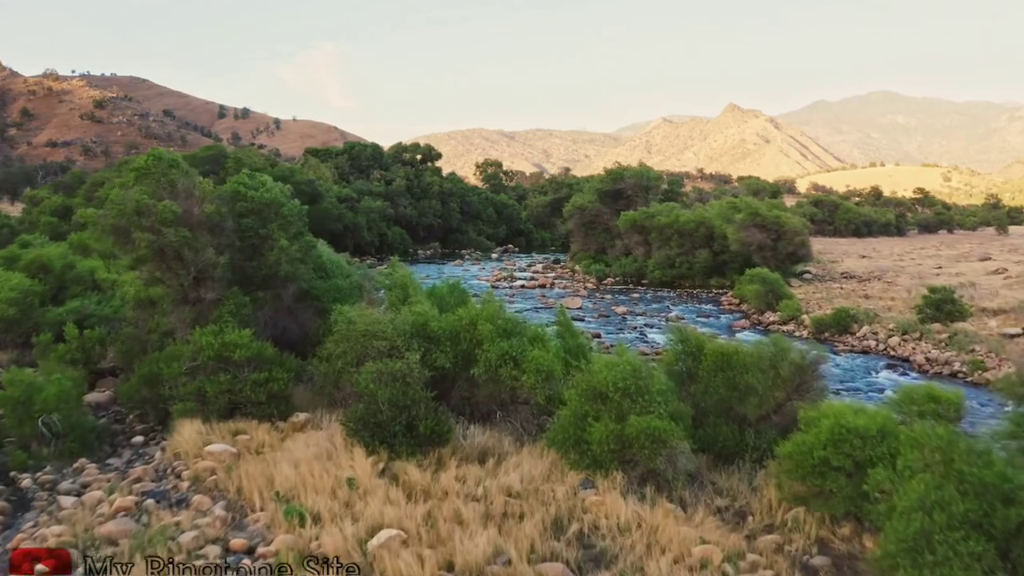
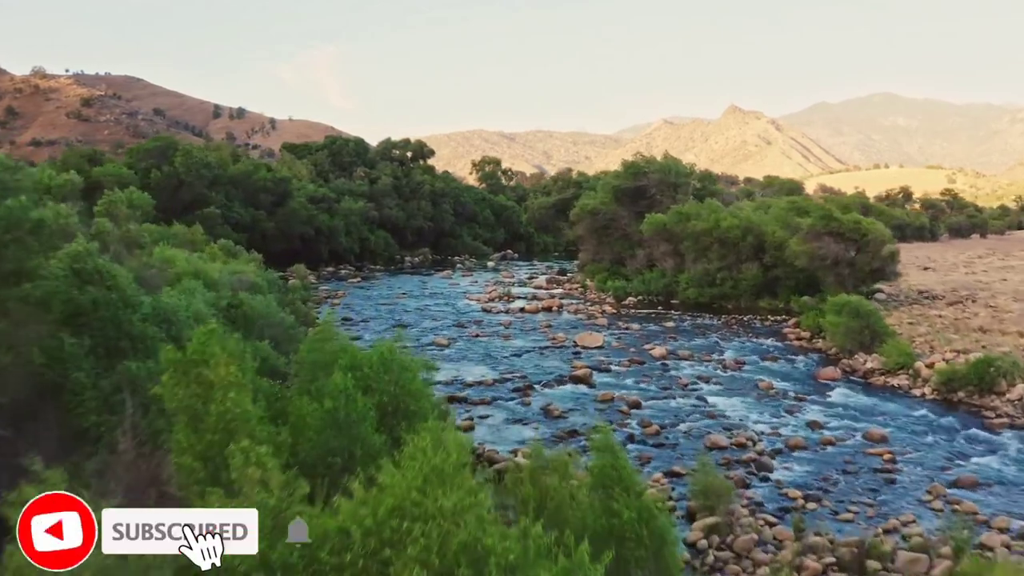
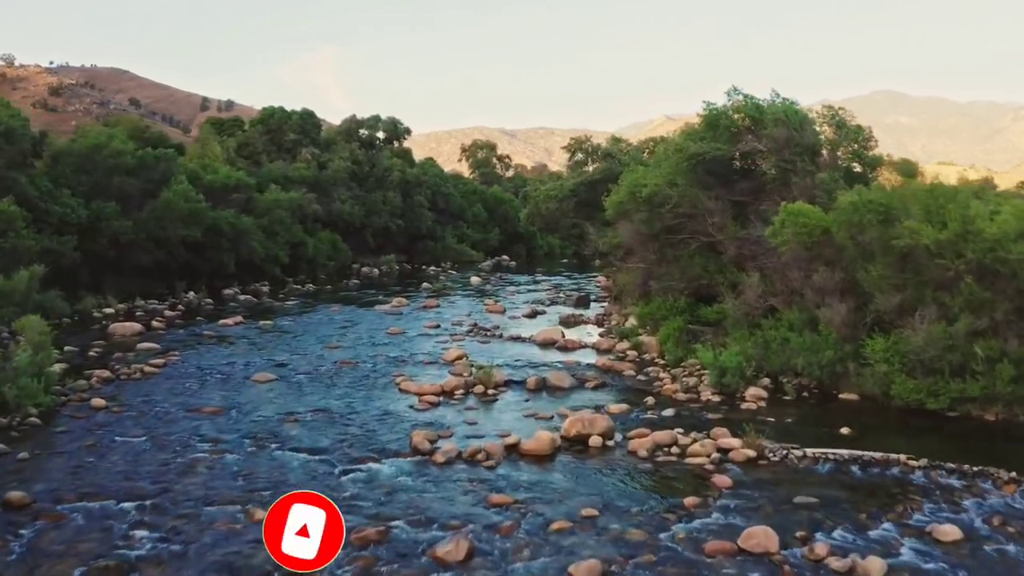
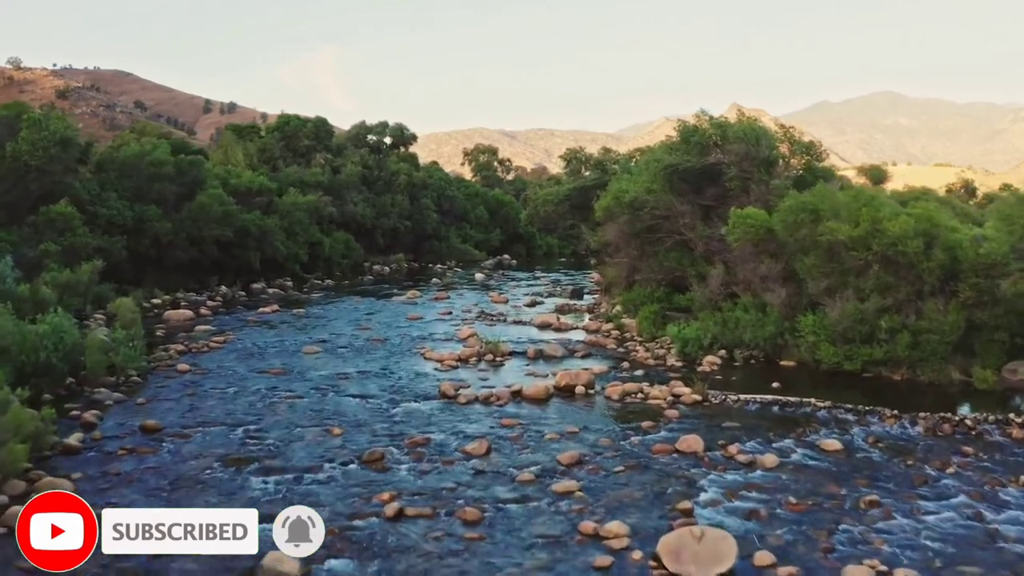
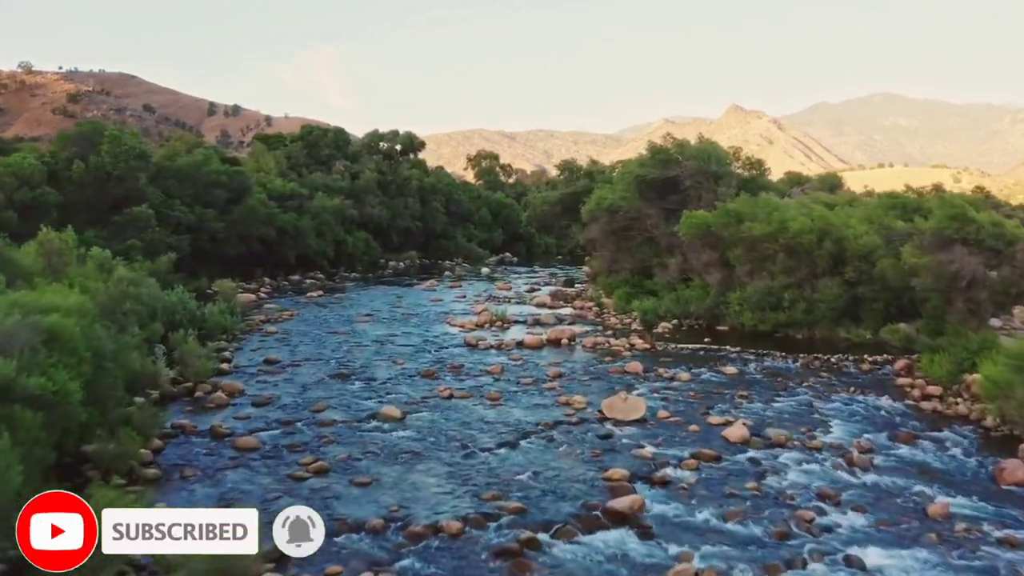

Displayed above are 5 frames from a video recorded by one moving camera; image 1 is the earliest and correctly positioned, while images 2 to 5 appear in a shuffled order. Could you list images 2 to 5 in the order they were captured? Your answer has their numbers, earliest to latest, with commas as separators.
2, 5, 4, 3
